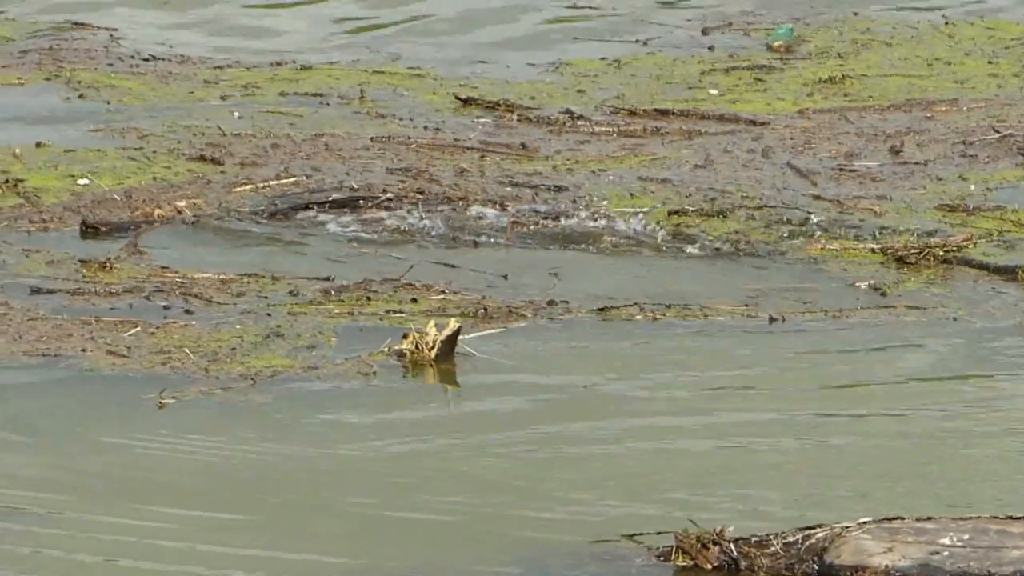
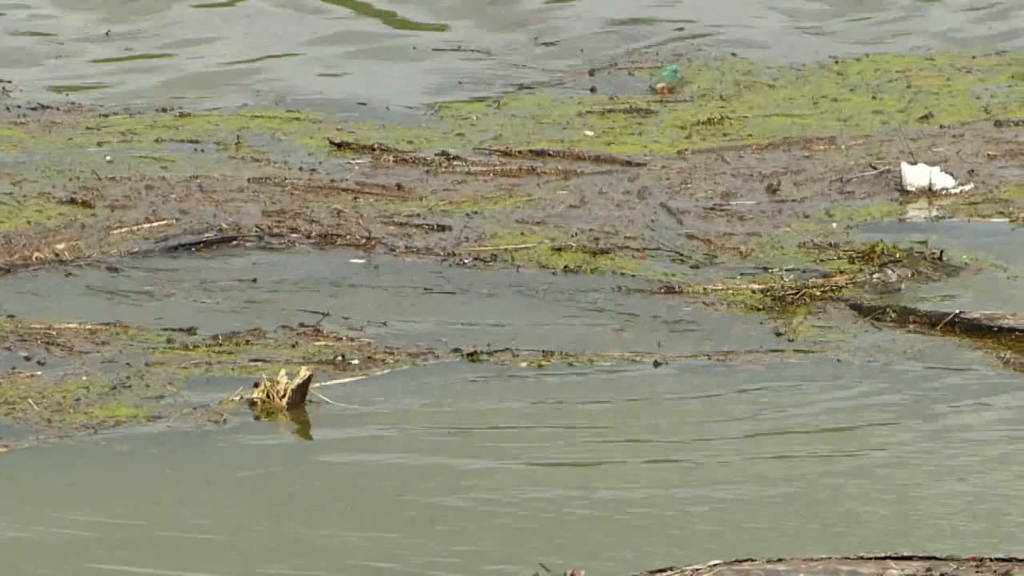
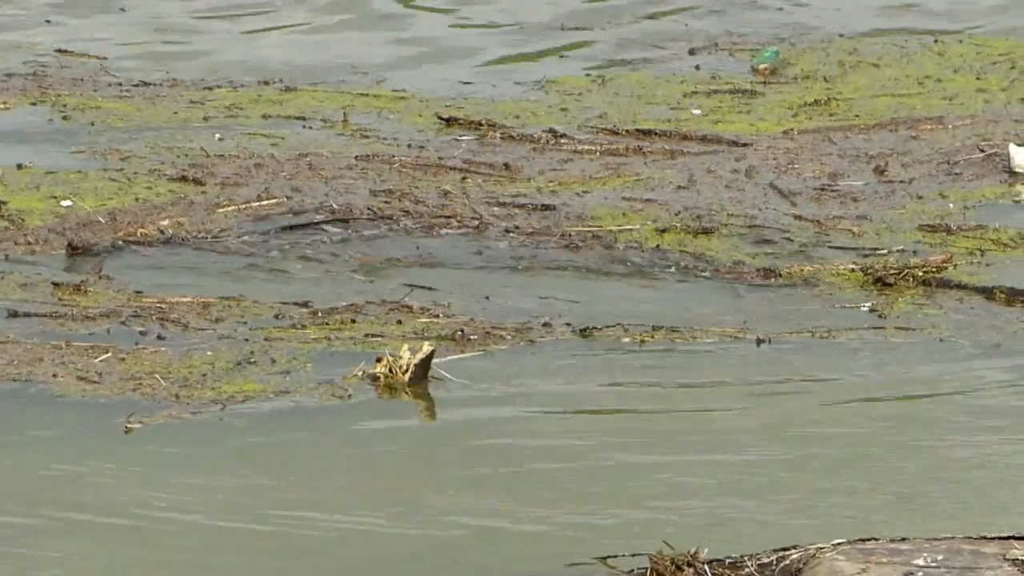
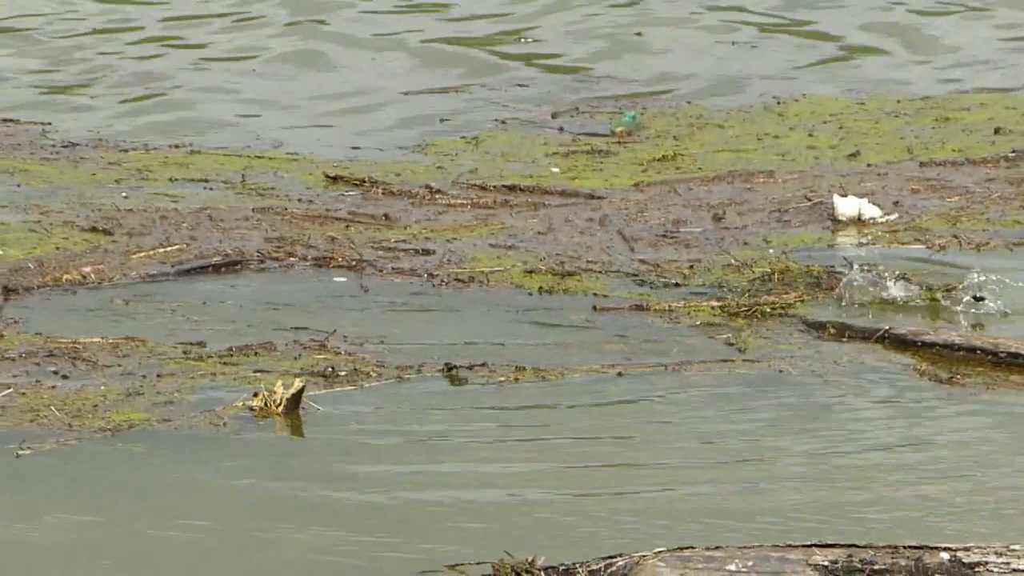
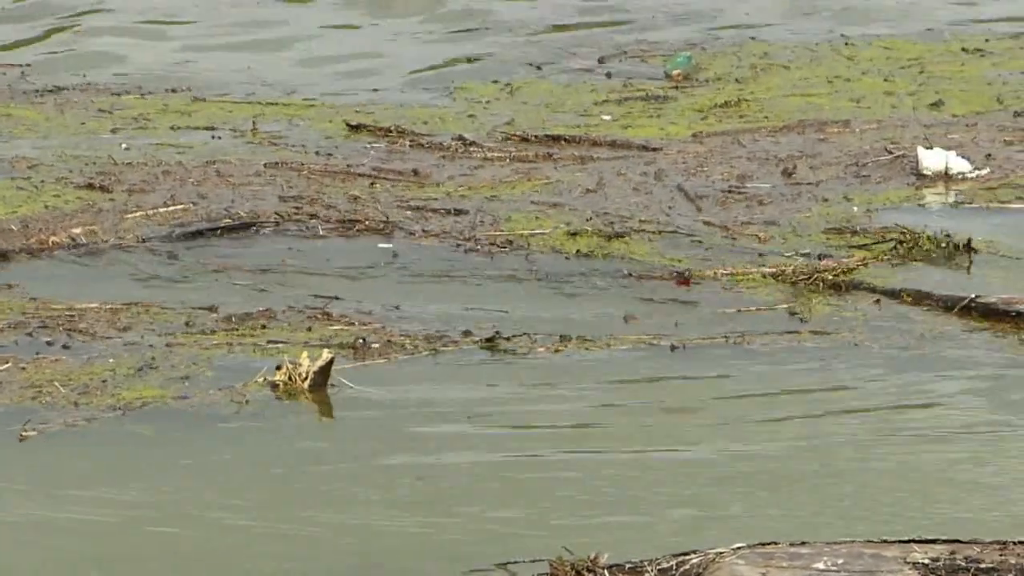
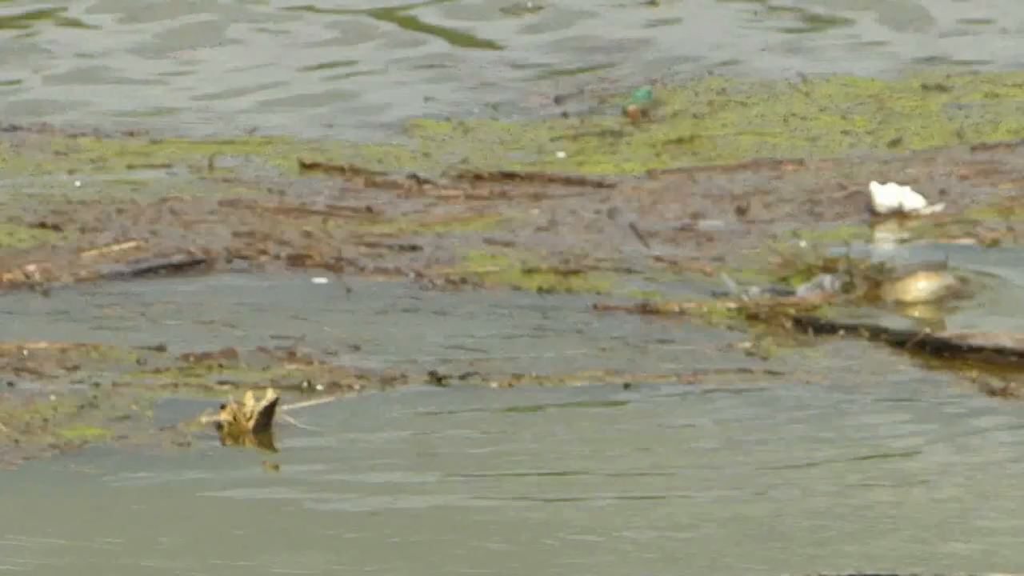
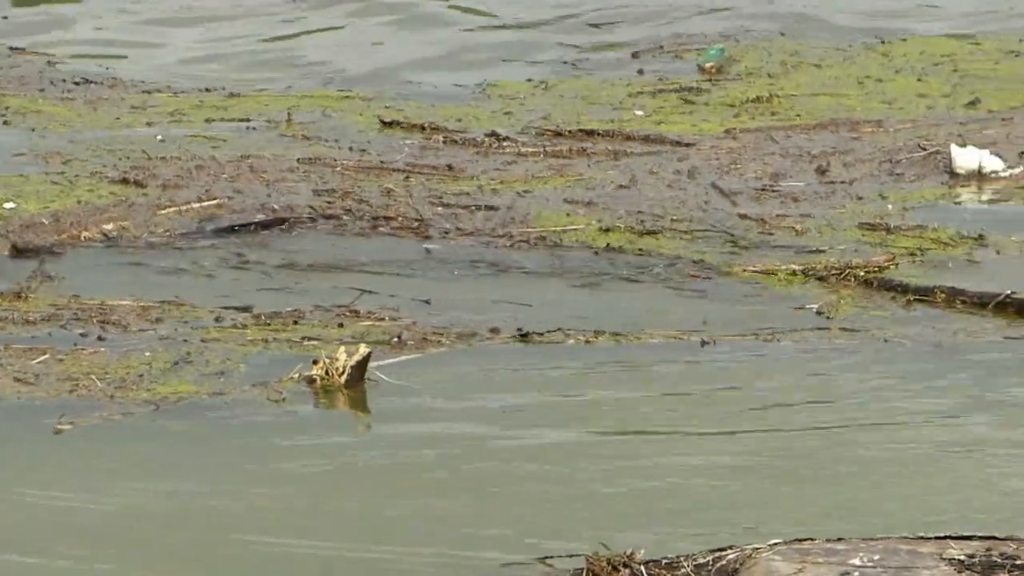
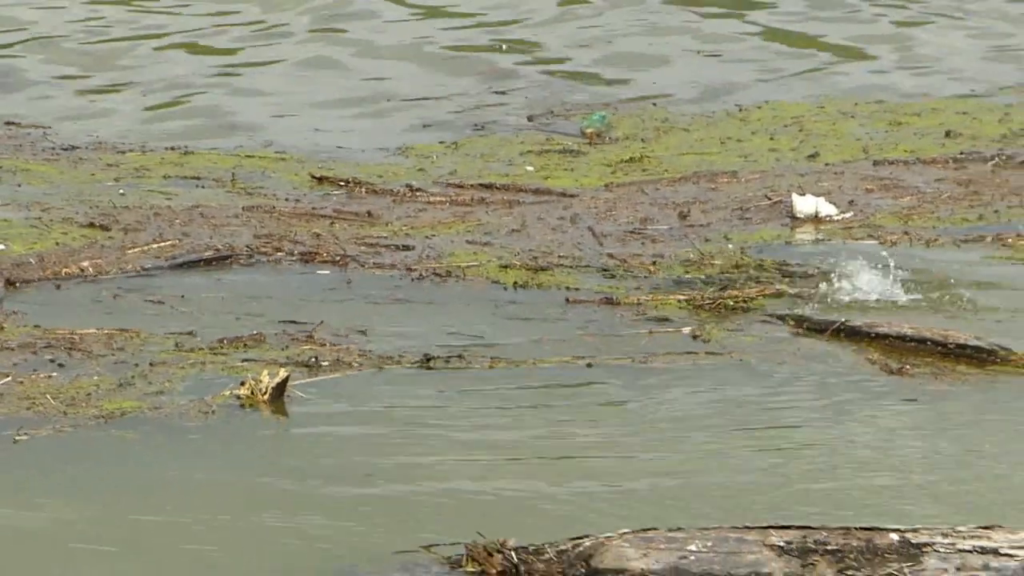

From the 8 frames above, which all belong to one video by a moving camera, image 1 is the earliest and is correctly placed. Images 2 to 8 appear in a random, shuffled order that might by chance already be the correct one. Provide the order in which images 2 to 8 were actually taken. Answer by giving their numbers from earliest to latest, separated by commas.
3, 7, 5, 2, 6, 4, 8
